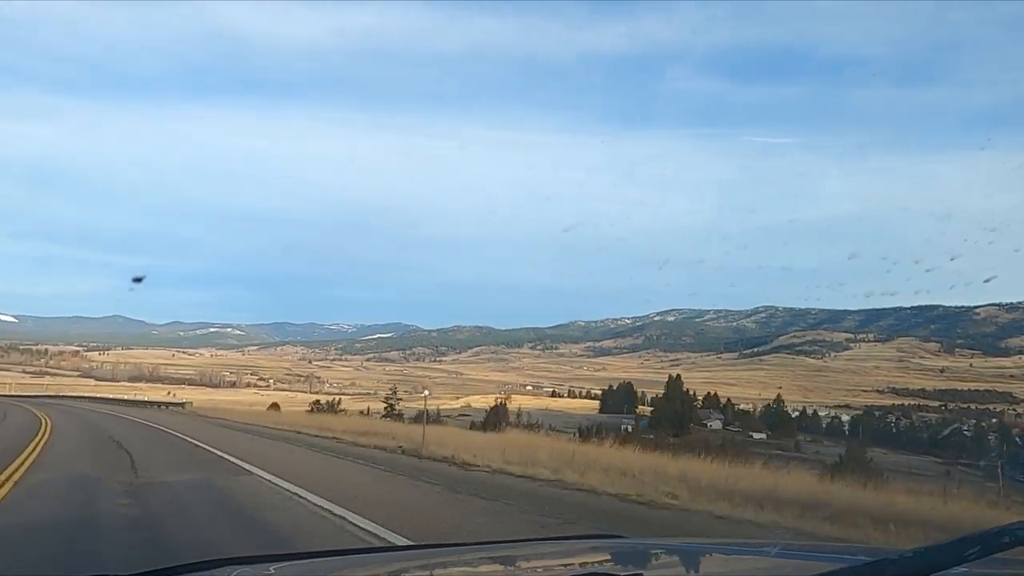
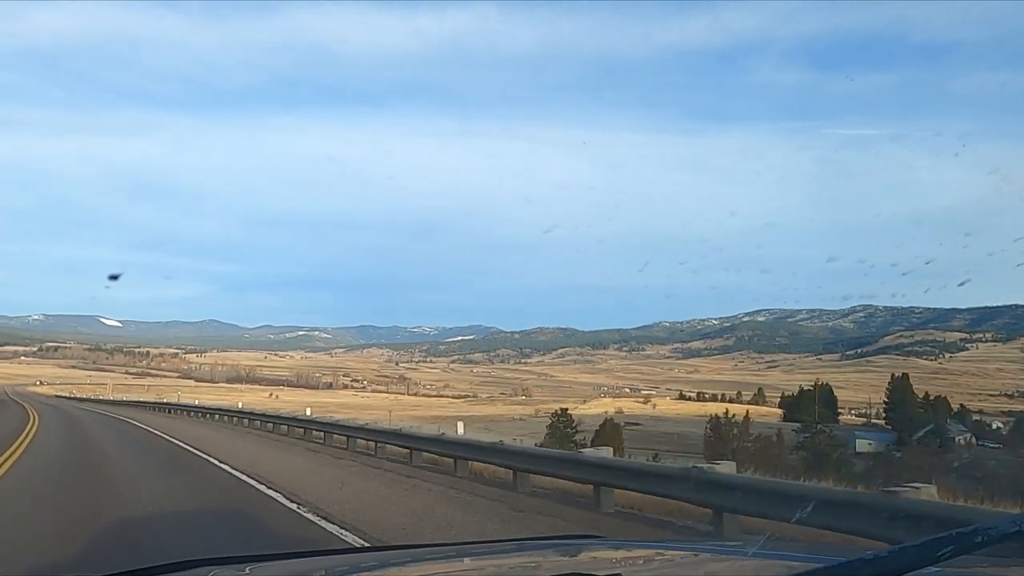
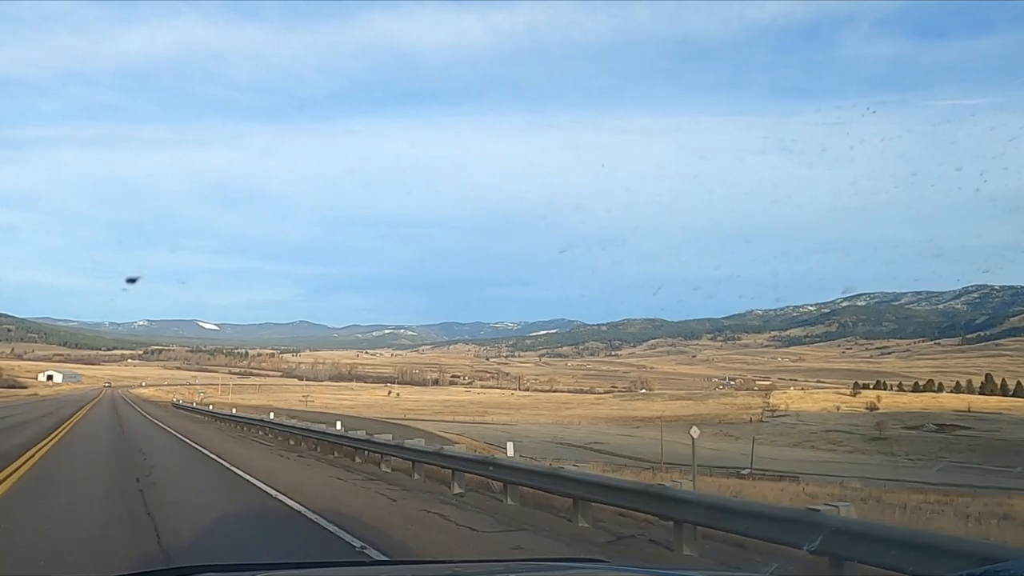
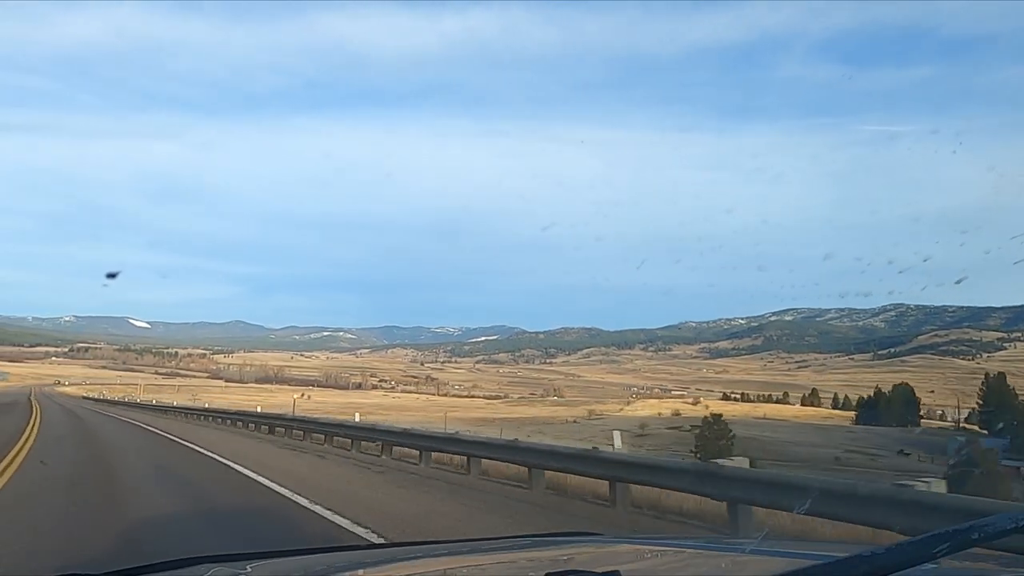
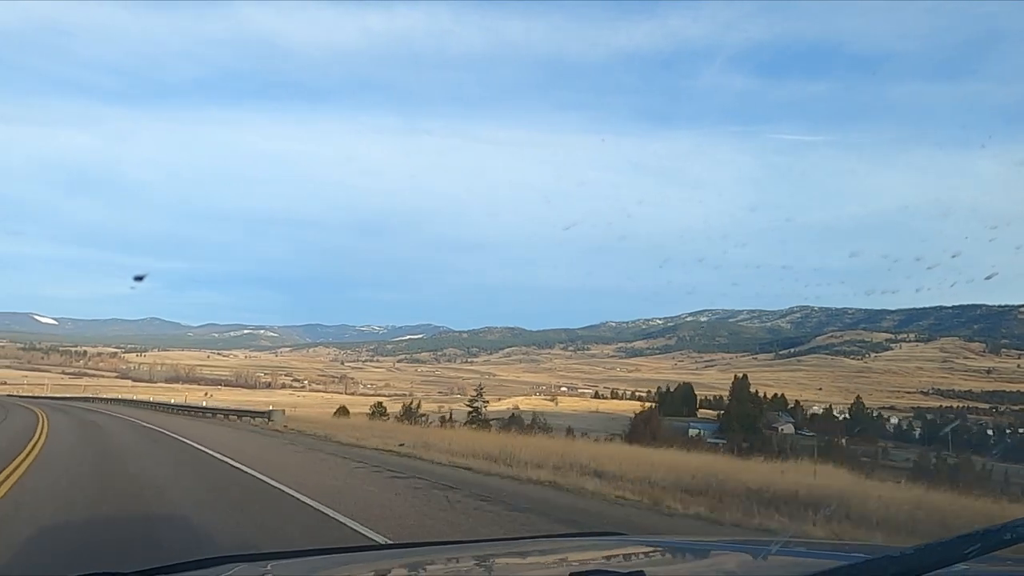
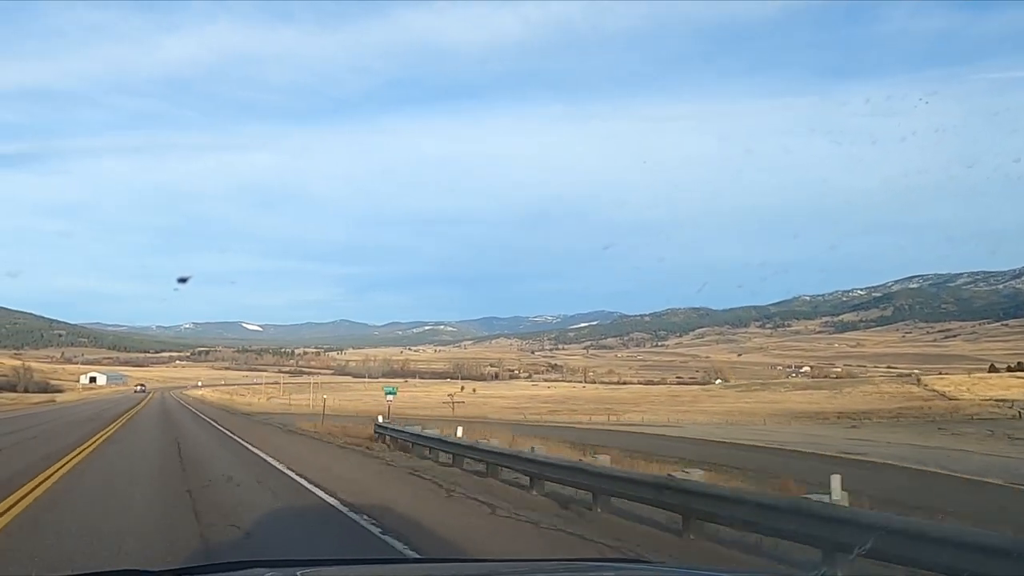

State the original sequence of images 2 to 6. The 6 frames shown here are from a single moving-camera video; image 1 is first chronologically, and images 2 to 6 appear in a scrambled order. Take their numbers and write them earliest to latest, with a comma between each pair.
5, 2, 4, 3, 6
